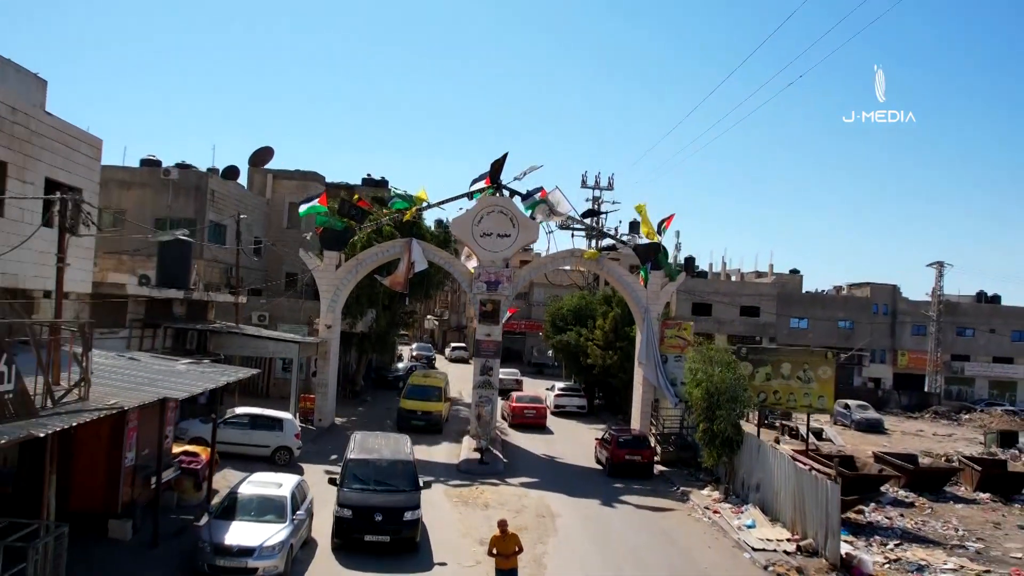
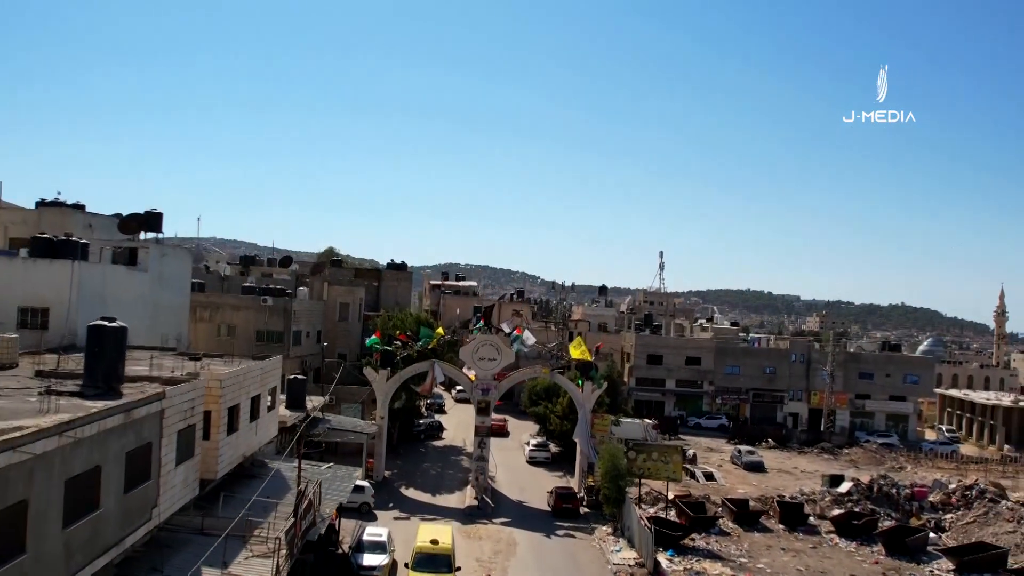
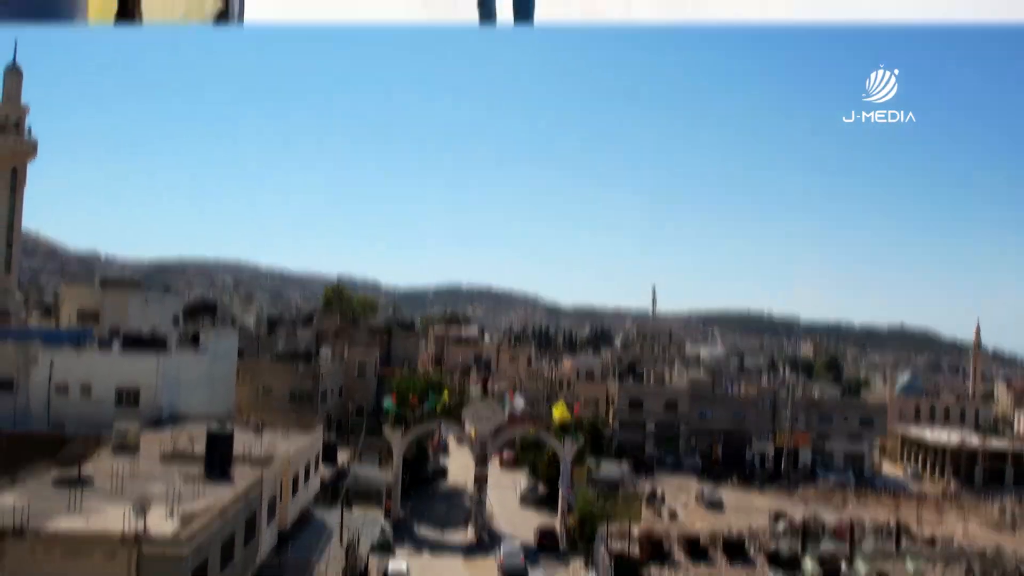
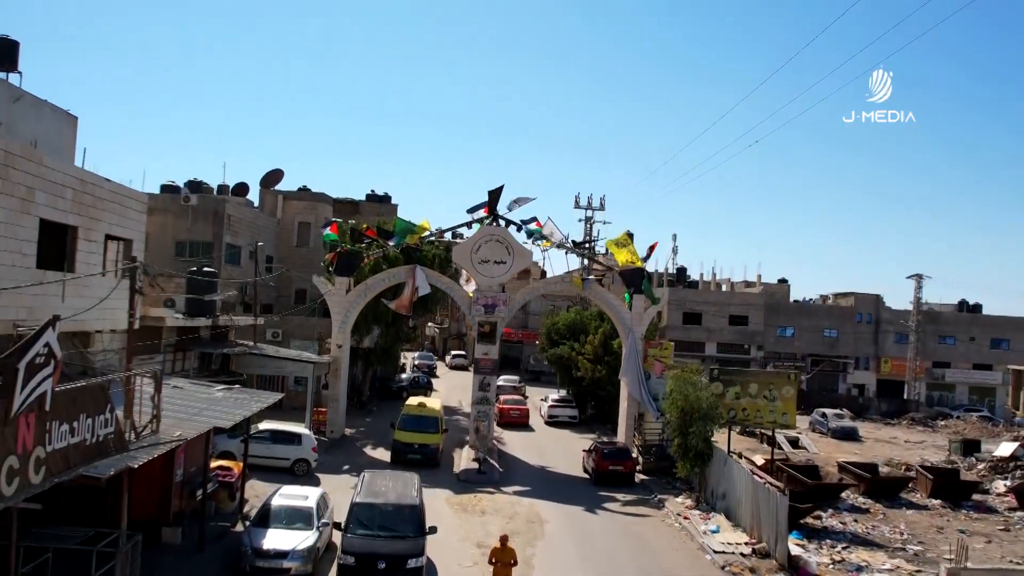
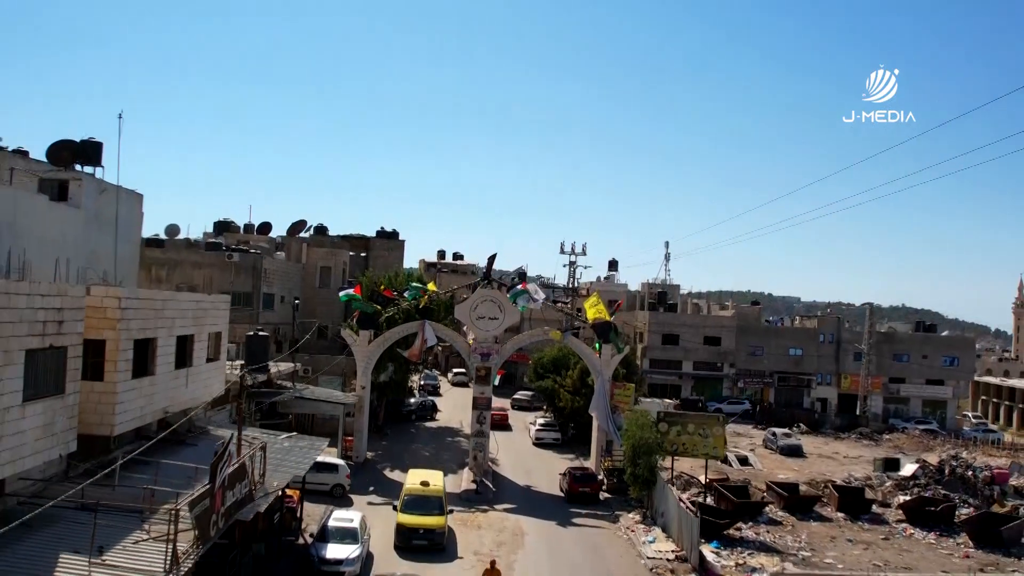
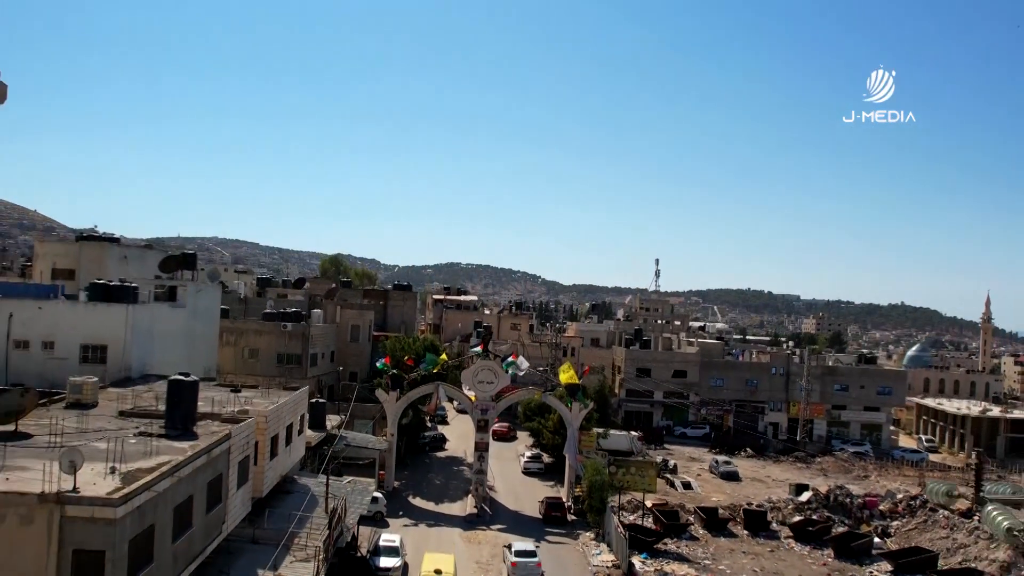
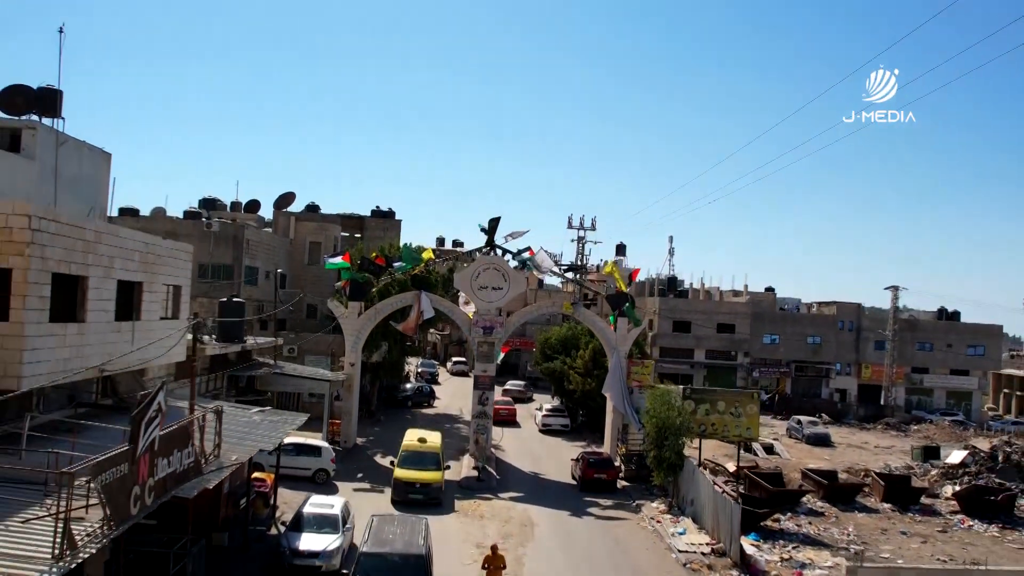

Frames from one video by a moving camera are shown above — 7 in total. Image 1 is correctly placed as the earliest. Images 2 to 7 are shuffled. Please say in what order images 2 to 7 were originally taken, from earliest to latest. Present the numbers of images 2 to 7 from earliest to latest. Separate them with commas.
4, 7, 5, 2, 6, 3
